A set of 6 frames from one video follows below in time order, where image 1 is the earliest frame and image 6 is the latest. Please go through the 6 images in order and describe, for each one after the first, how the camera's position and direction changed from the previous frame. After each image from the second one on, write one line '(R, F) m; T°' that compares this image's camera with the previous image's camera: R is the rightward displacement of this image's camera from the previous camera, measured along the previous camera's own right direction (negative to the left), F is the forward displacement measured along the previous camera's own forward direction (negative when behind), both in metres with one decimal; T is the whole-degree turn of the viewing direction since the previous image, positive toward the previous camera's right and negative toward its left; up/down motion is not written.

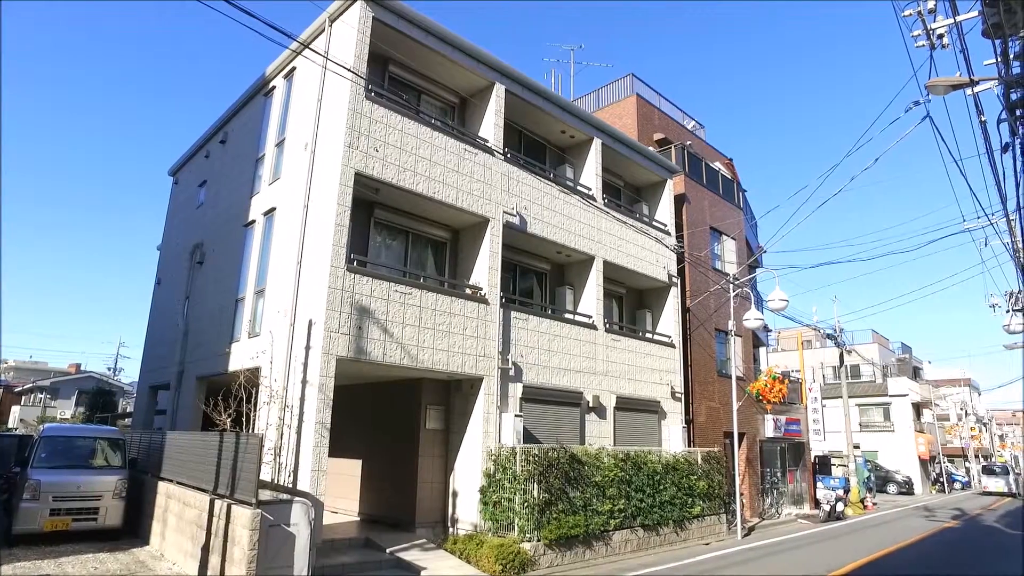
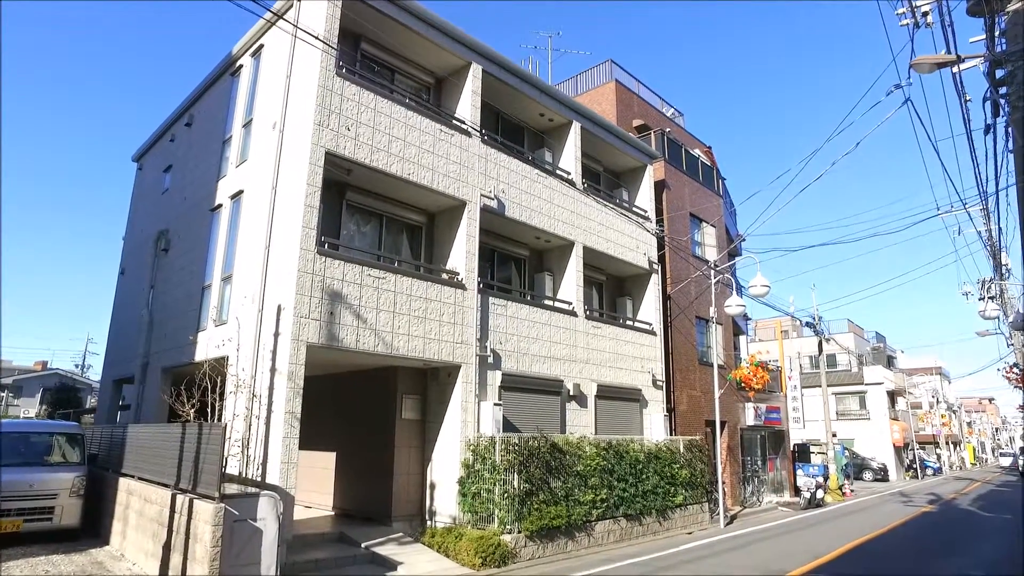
(0.0, +0.4) m; +2°
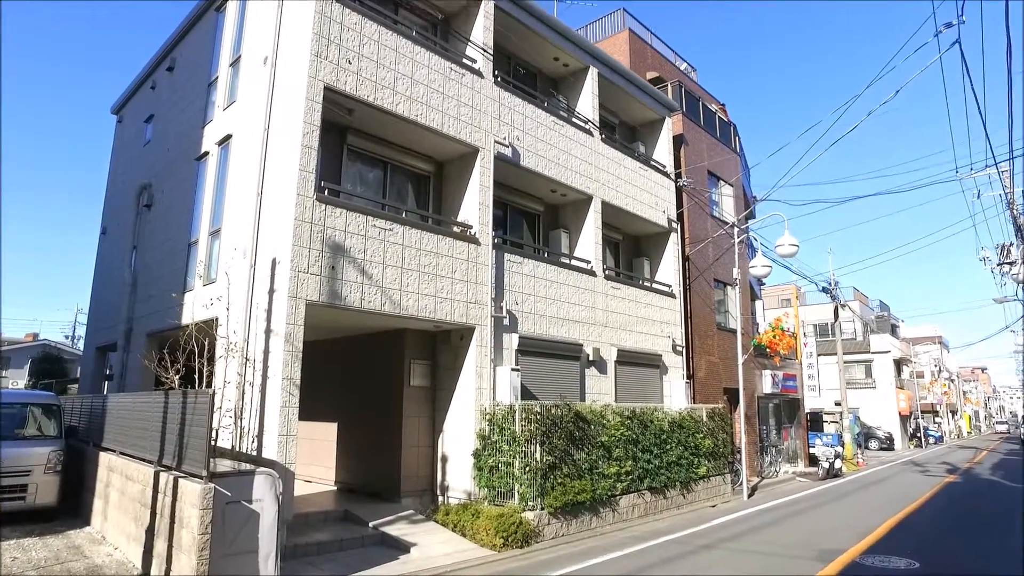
(-0.4, +1.1) m; 0°
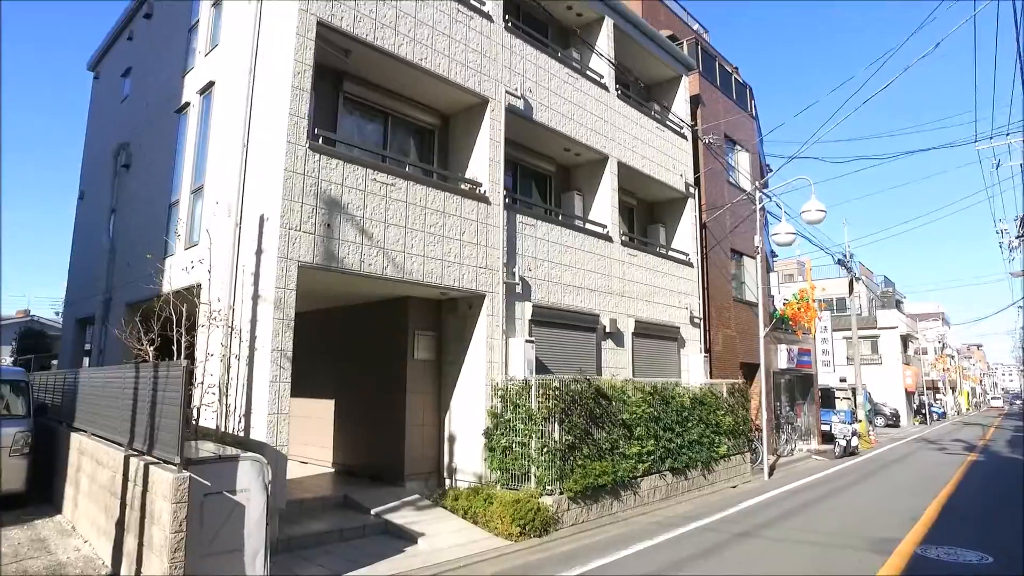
(-0.3, +1.0) m; 0°
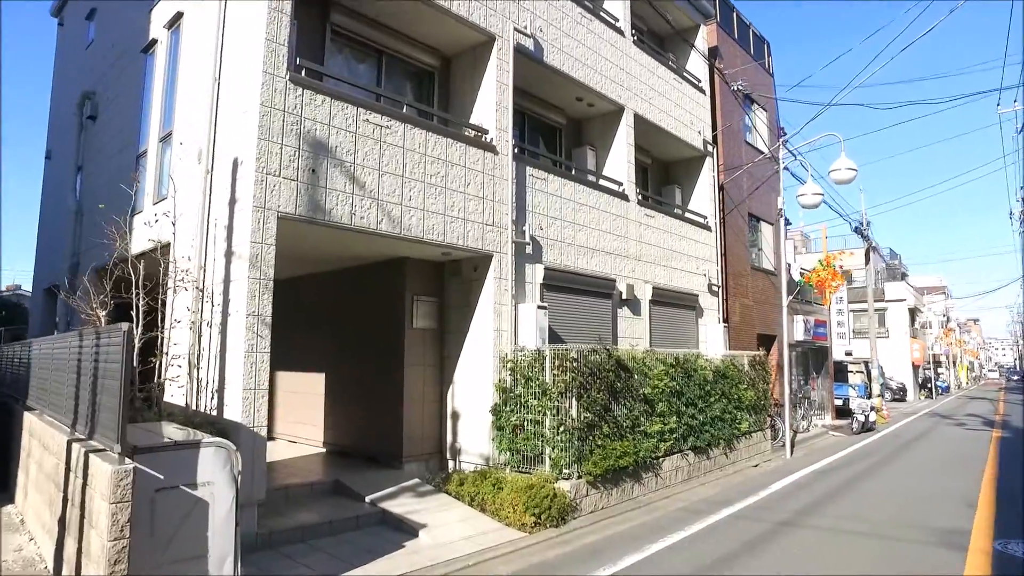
(-0.2, +1.1) m; 0°
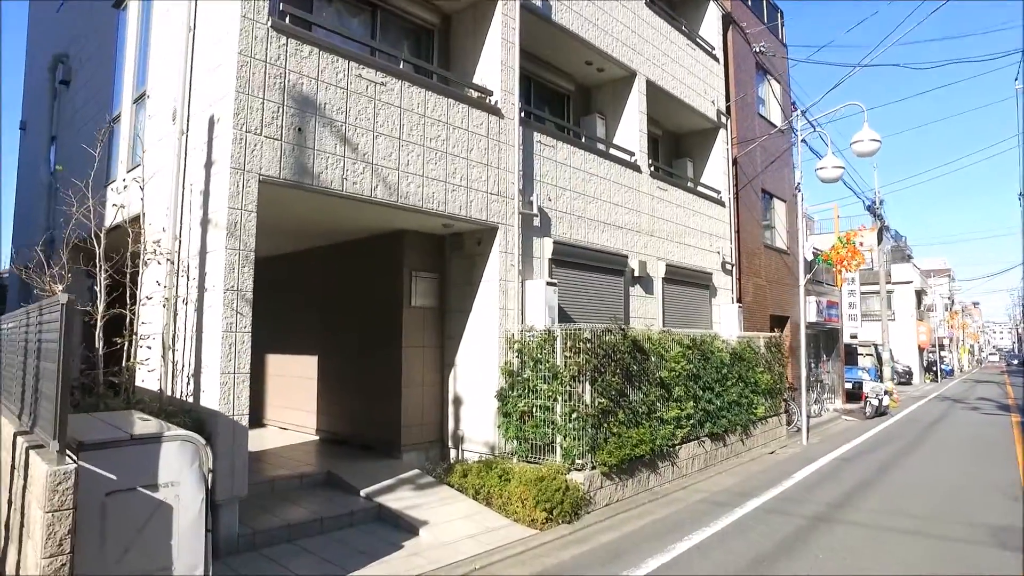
(-0.1, +0.7) m; 0°
